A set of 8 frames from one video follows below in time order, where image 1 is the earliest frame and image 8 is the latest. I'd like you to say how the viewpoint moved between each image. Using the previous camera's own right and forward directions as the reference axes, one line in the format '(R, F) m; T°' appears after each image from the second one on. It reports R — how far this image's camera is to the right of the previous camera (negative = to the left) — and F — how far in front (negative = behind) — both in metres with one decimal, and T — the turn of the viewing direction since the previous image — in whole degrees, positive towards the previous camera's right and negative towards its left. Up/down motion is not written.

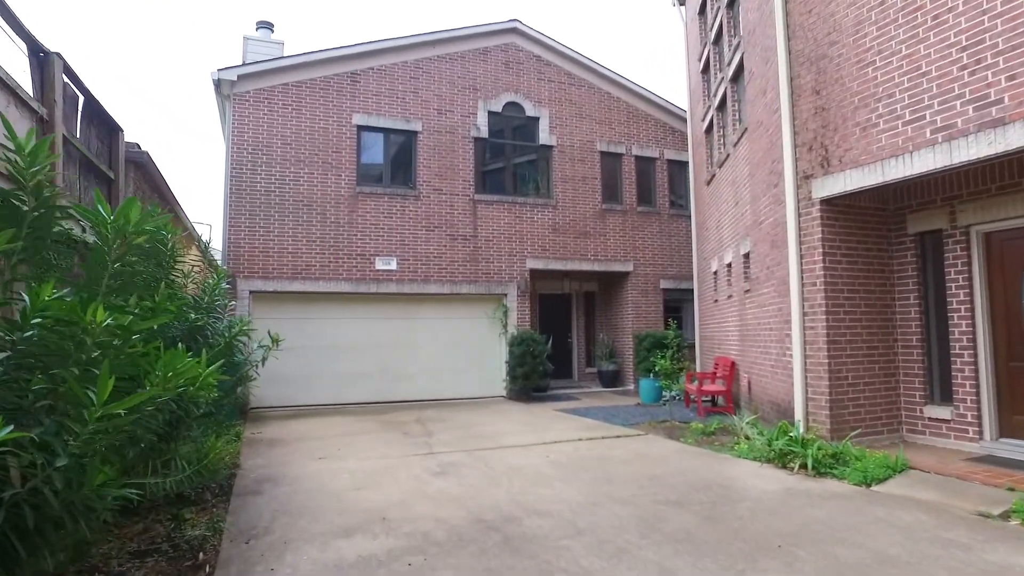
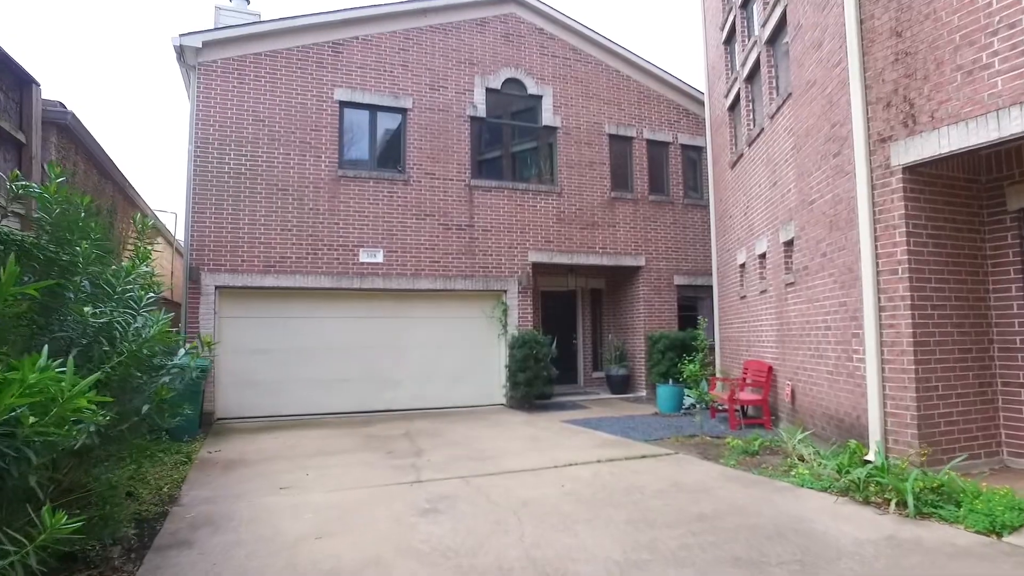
(-0.1, +1.3) m; +1°
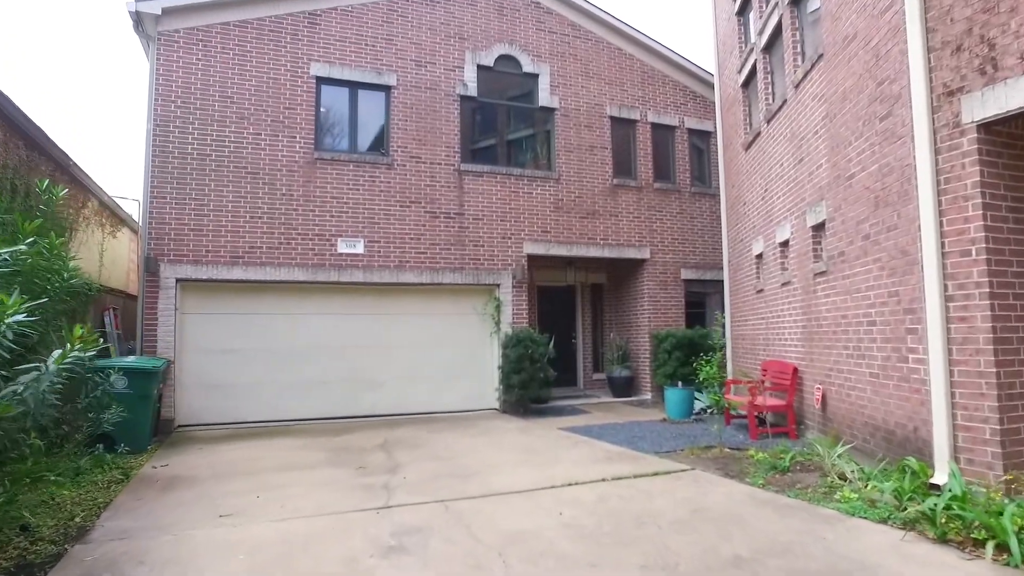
(+0.1, +1.0) m; 0°
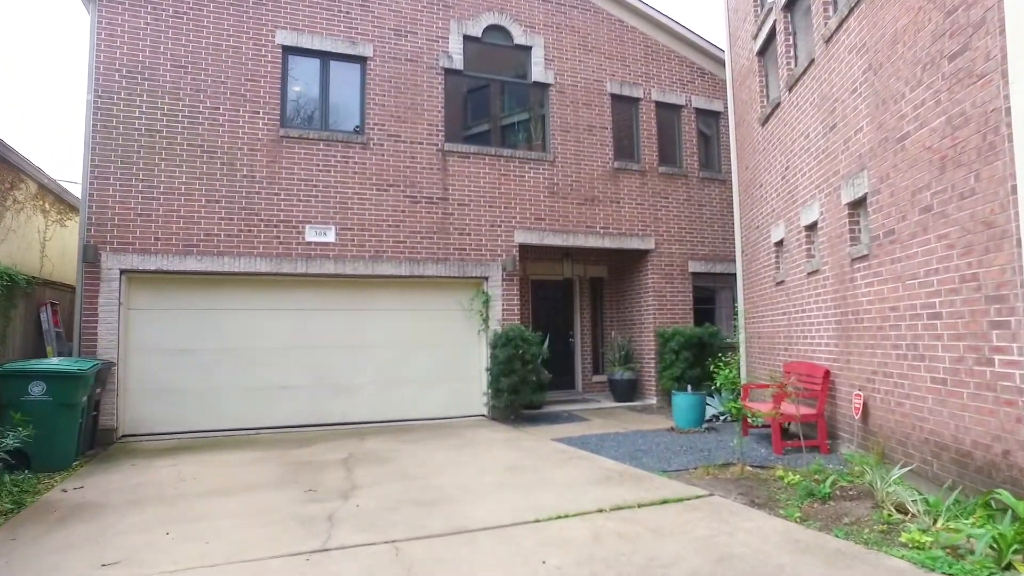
(+0.2, +1.1) m; 0°
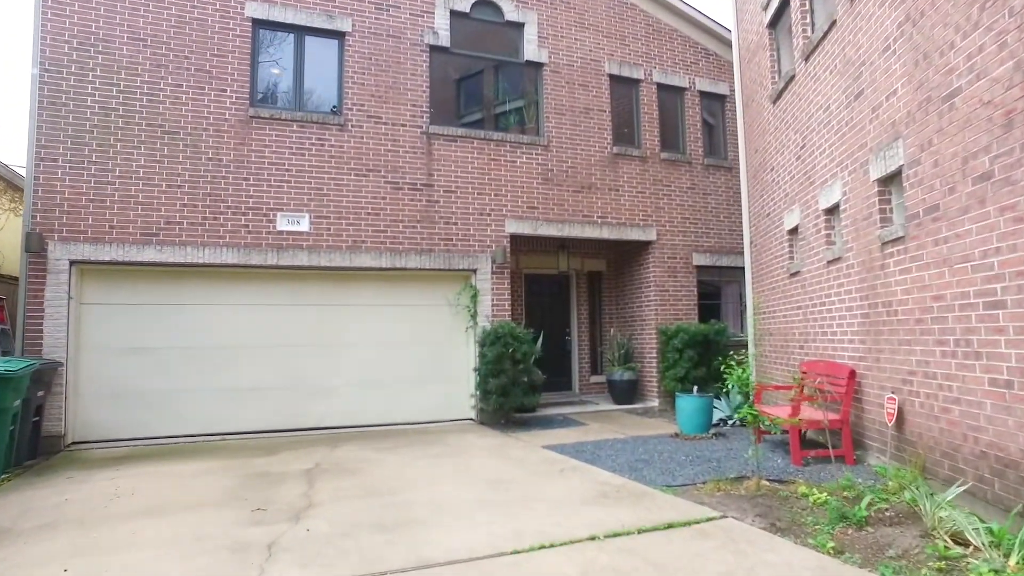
(+0.2, +0.7) m; 0°
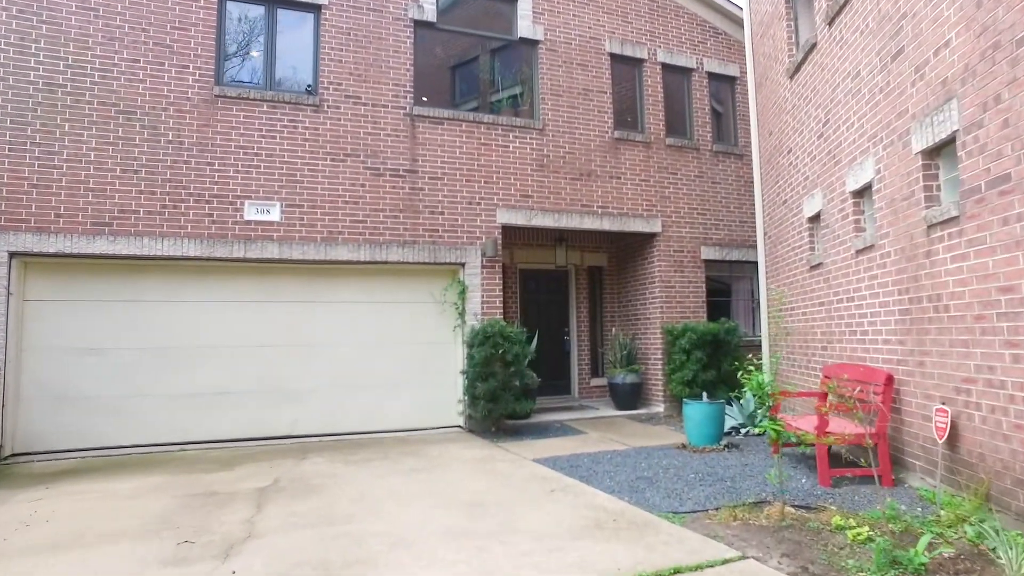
(+0.2, +0.8) m; -1°
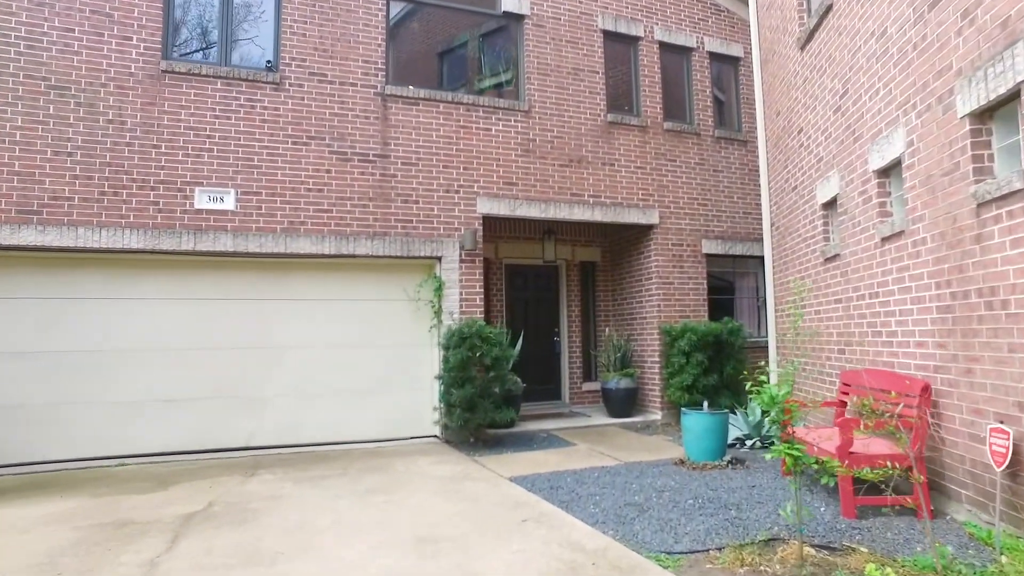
(+0.3, +0.8) m; 0°
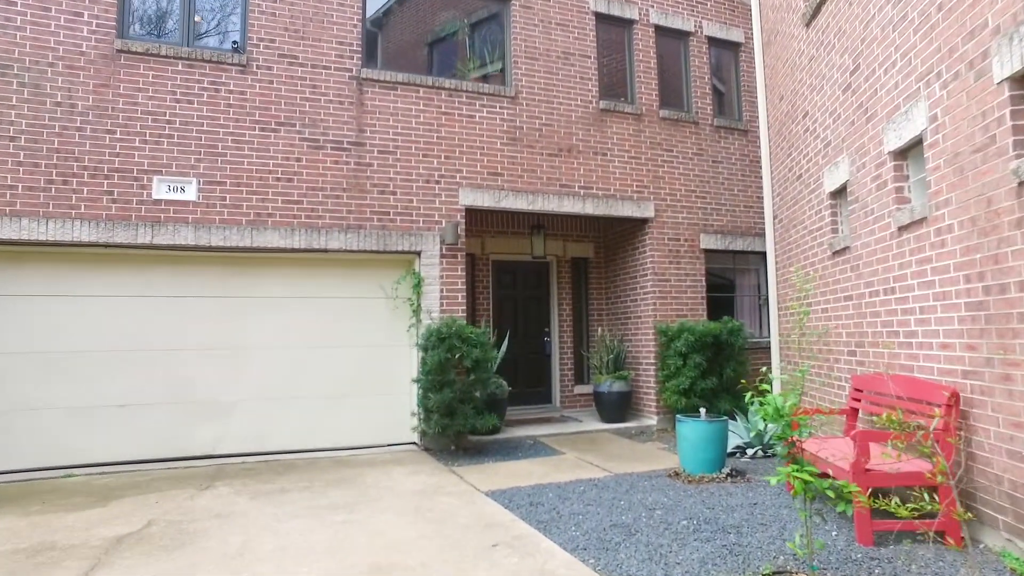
(+0.2, +0.5) m; 0°
